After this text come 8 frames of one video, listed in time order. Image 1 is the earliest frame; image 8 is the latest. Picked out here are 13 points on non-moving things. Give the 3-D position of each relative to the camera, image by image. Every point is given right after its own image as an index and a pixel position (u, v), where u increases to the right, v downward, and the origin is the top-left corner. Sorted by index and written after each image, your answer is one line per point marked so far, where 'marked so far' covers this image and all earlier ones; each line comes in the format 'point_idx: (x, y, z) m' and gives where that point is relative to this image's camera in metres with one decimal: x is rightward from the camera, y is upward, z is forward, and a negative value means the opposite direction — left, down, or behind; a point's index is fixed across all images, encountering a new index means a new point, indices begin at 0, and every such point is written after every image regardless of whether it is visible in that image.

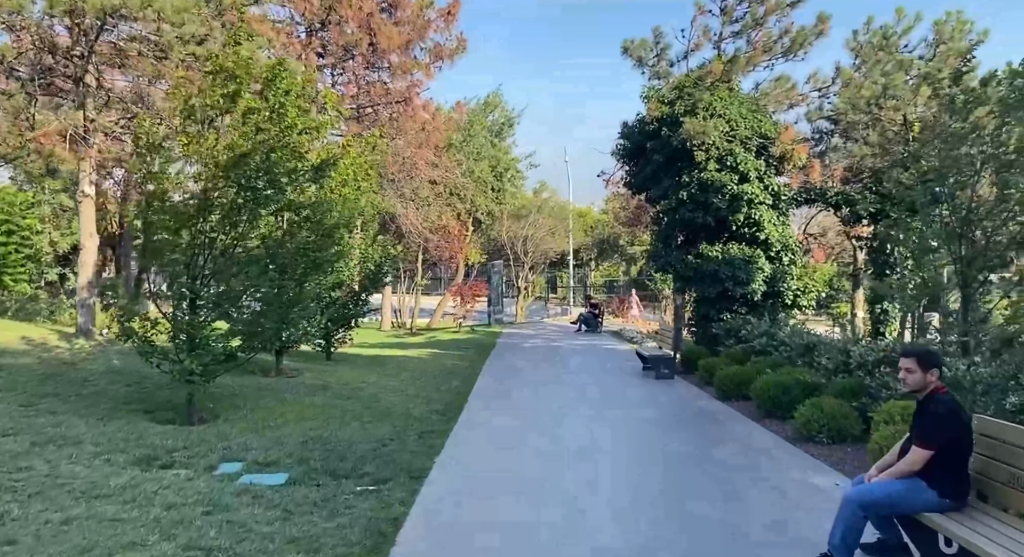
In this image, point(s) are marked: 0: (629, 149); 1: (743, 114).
0: (+2.3, +2.6, +13.6) m
1: (+4.1, +2.9, +12.1) m
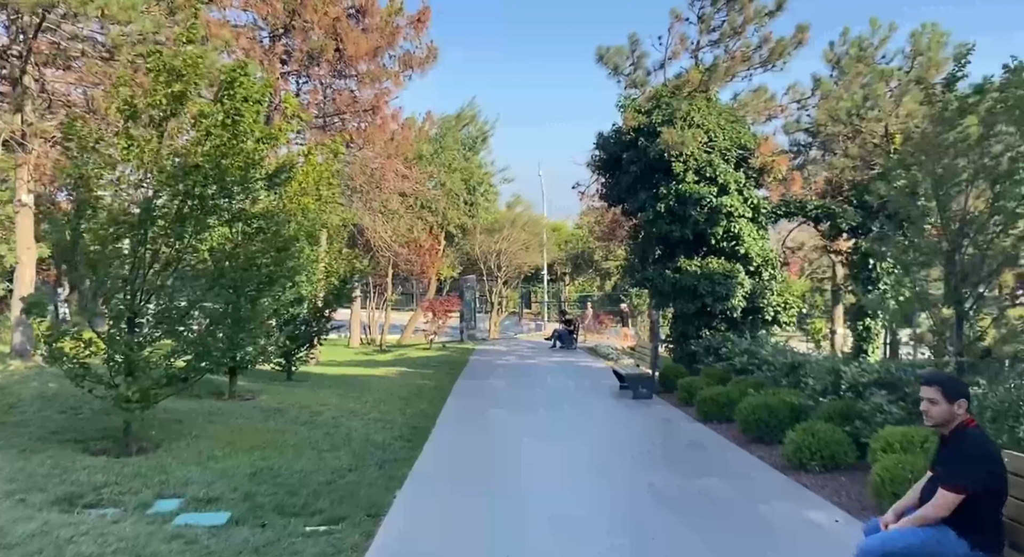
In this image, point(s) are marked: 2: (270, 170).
0: (+1.8, +2.3, +13.2) m
1: (+3.6, +2.6, +11.8) m
2: (-3.0, +1.3, +8.4) m
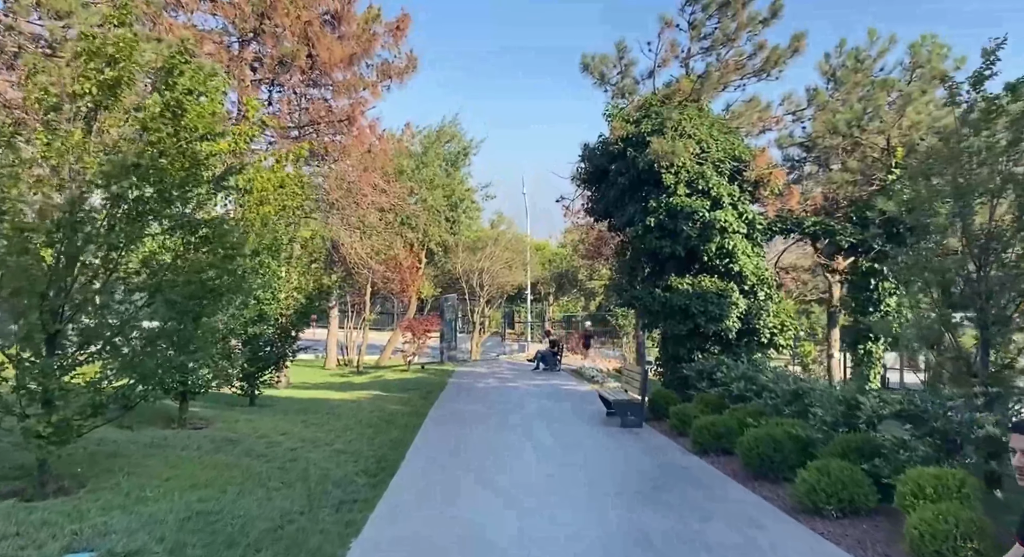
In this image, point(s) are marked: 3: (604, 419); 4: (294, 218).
0: (+1.4, +1.9, +12.5) m
1: (+3.3, +2.3, +11.1) m
2: (-3.2, +1.2, +7.6) m
3: (+1.6, -2.4, +11.8) m
4: (-4.2, +1.2, +12.3) m
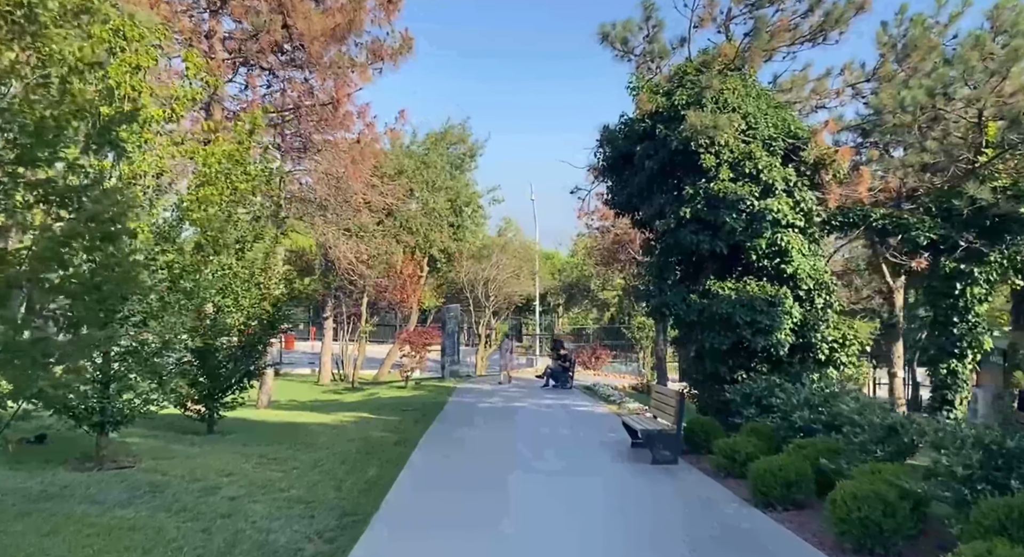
0: (+1.5, +1.8, +10.6) m
1: (+3.4, +2.3, +9.2) m
2: (-3.2, +1.2, +5.7) m
3: (+1.7, -2.5, +9.8) m
4: (-4.1, +1.2, +10.5) m
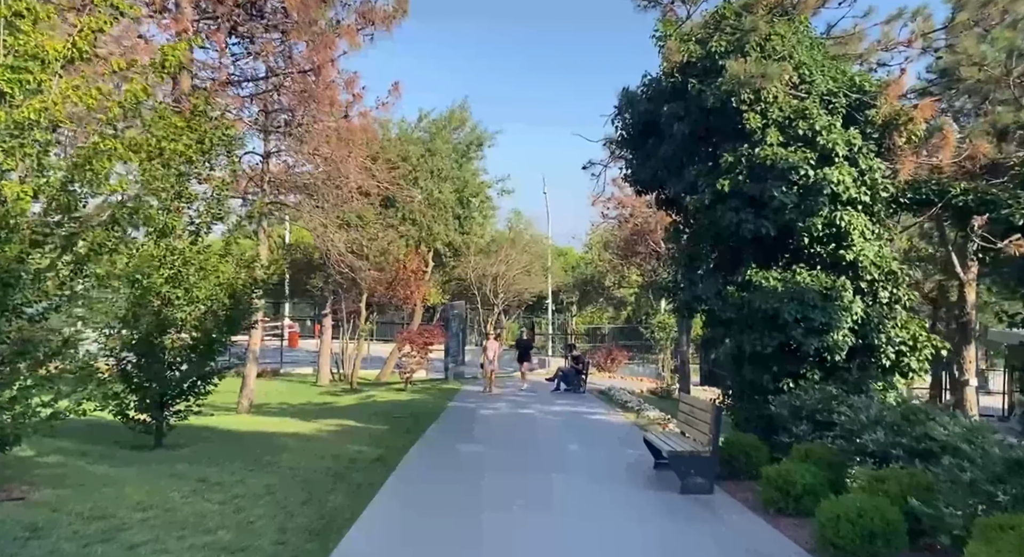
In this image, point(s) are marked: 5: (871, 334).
0: (+1.6, +2.0, +9.0) m
1: (+3.4, +2.4, +7.5) m
2: (-3.2, +1.4, +4.2) m
3: (+1.6, -2.3, +8.1) m
4: (-4.1, +1.3, +9.0) m
5: (+4.1, -0.6, +7.7) m
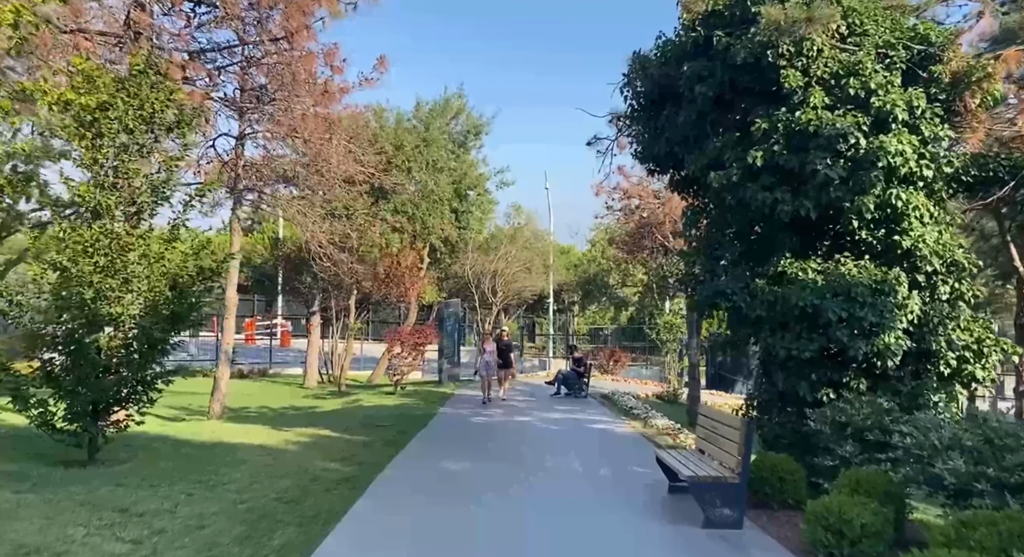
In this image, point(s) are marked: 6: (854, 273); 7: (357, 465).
0: (+1.5, +2.1, +7.7) m
1: (+3.3, +2.5, +6.3) m
2: (-3.3, +1.5, +3.0) m
3: (+1.5, -2.2, +6.9) m
4: (-4.1, +1.5, +7.7) m
5: (+4.0, -0.5, +6.5) m
6: (+3.2, 0.0, +6.4) m
7: (-1.9, -2.2, +8.3) m
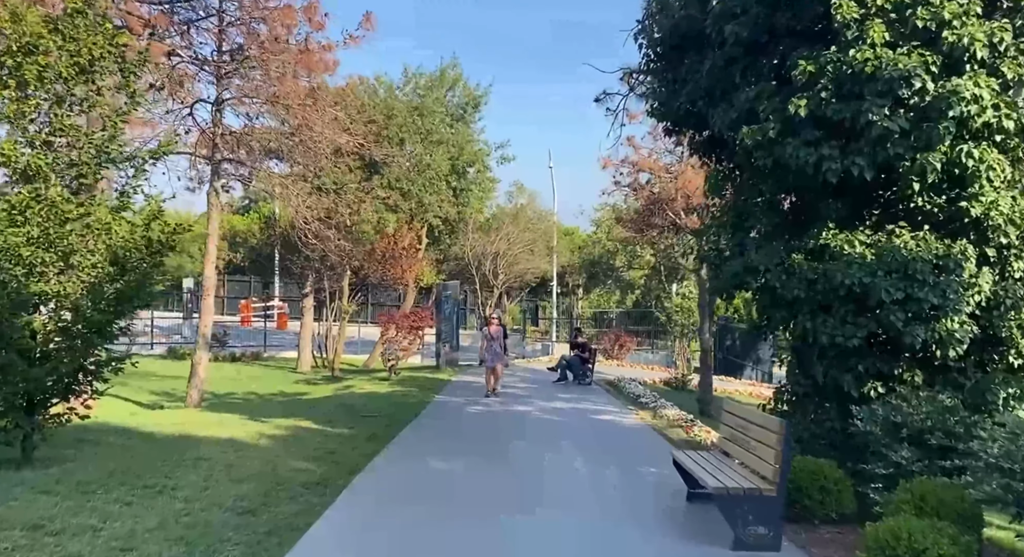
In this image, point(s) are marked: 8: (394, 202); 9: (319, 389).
0: (+1.5, +2.3, +6.7) m
1: (+3.2, +2.7, +5.2) m
2: (-3.4, +1.6, +2.0) m
3: (+1.5, -2.0, +5.9) m
4: (-4.2, +1.7, +6.7) m
5: (+3.9, -0.3, +5.5) m
6: (+3.2, +0.2, +5.4) m
7: (-1.9, -2.0, +7.3) m
8: (-3.3, +2.2, +19.6) m
9: (-4.8, -2.8, +17.2) m
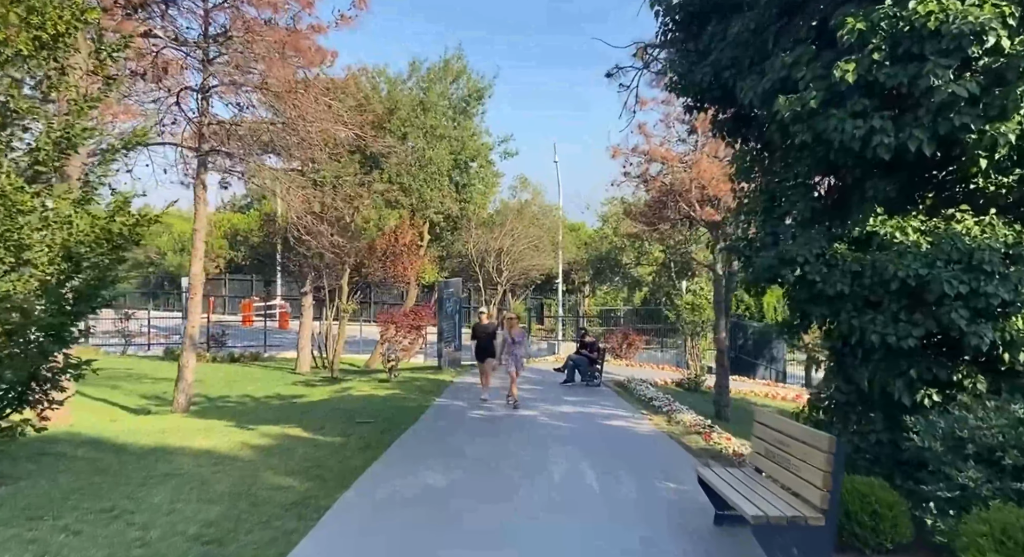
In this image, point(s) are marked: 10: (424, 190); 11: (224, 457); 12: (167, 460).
0: (+1.5, +2.4, +5.9) m
1: (+3.2, +2.7, +4.5) m
2: (-3.4, +1.6, +1.3) m
3: (+1.5, -1.9, +5.2) m
4: (-4.1, +1.7, +6.0) m
5: (+3.9, -0.3, +4.7) m
6: (+3.2, +0.3, +4.7) m
7: (-1.9, -1.9, +6.6) m
8: (-3.2, +2.2, +18.9) m
9: (-4.7, -2.7, +16.5) m
10: (-2.5, +2.6, +19.9) m
11: (-3.1, -2.0, +7.5) m
12: (-3.6, -1.9, +7.3) m
